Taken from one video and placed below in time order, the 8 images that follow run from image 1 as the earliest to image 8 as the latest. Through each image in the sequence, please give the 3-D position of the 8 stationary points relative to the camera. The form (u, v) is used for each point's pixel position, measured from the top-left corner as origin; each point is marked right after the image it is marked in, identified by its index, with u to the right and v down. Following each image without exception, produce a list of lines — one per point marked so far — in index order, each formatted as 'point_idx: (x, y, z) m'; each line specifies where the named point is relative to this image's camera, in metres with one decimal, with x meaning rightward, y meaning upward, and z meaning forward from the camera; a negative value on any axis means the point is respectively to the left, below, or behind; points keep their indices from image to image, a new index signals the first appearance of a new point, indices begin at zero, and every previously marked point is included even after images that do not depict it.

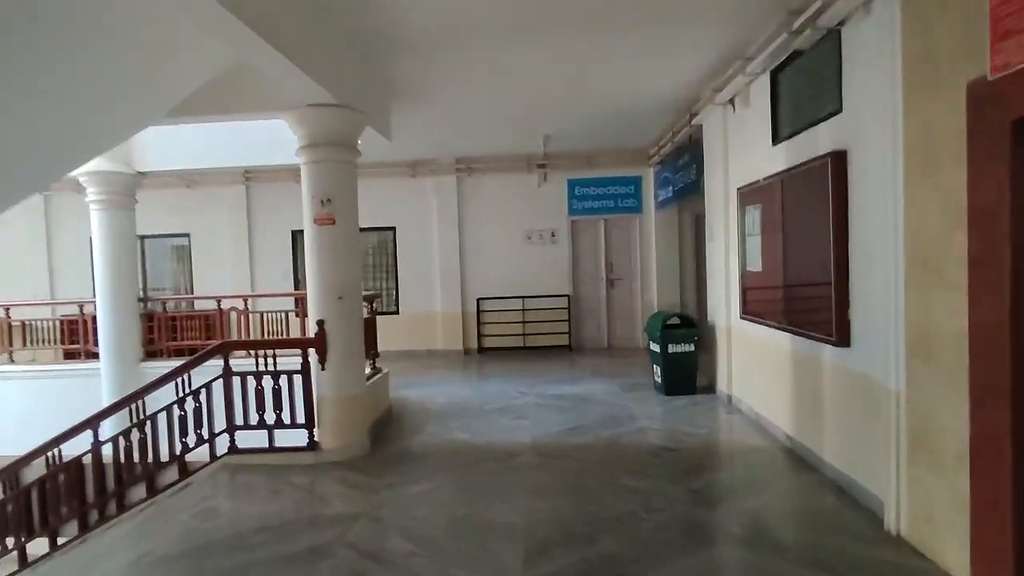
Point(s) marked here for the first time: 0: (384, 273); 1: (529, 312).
0: (-2.2, +0.3, +10.4) m
1: (+0.3, -0.4, +10.0) m
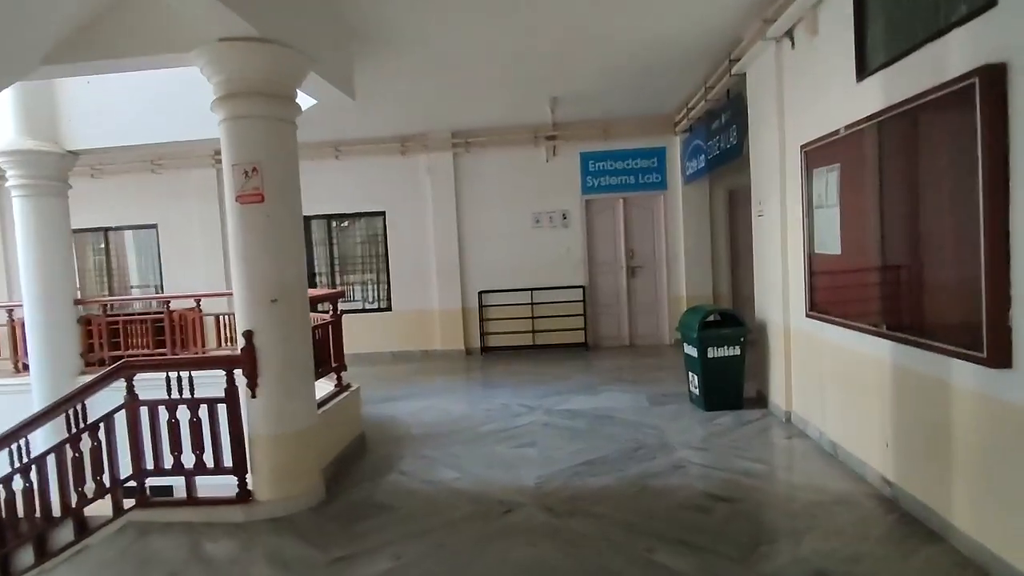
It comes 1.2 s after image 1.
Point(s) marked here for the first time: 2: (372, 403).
0: (-2.1, +0.4, +9.2) m
1: (+0.4, -0.3, +8.8) m
2: (-1.5, -1.2, +6.4) m
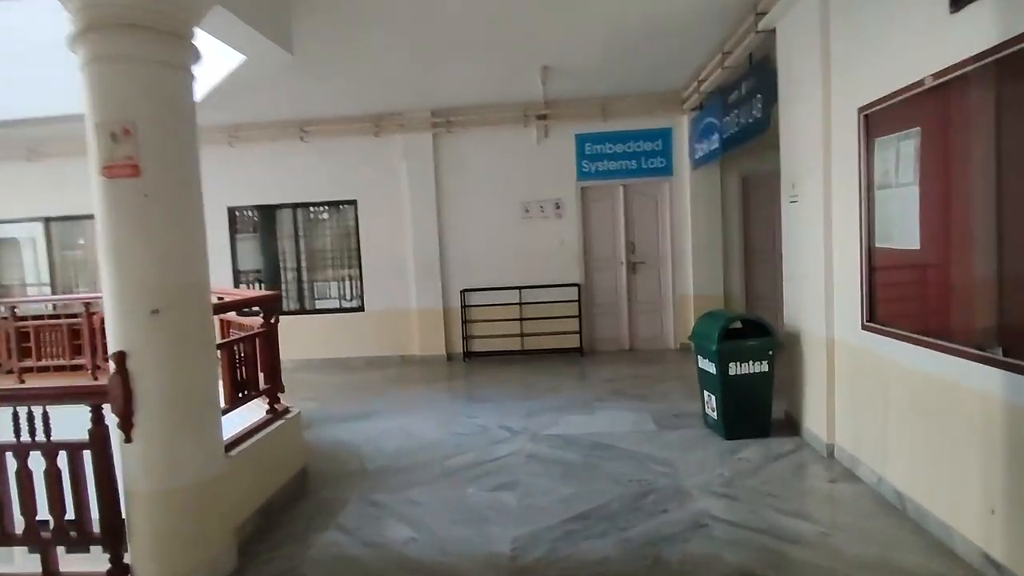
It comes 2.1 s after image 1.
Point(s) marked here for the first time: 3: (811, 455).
0: (-2.3, +0.4, +8.3) m
1: (+0.2, -0.2, +7.8) m
2: (-1.7, -1.2, +5.5) m
3: (+2.0, -1.1, +4.0) m
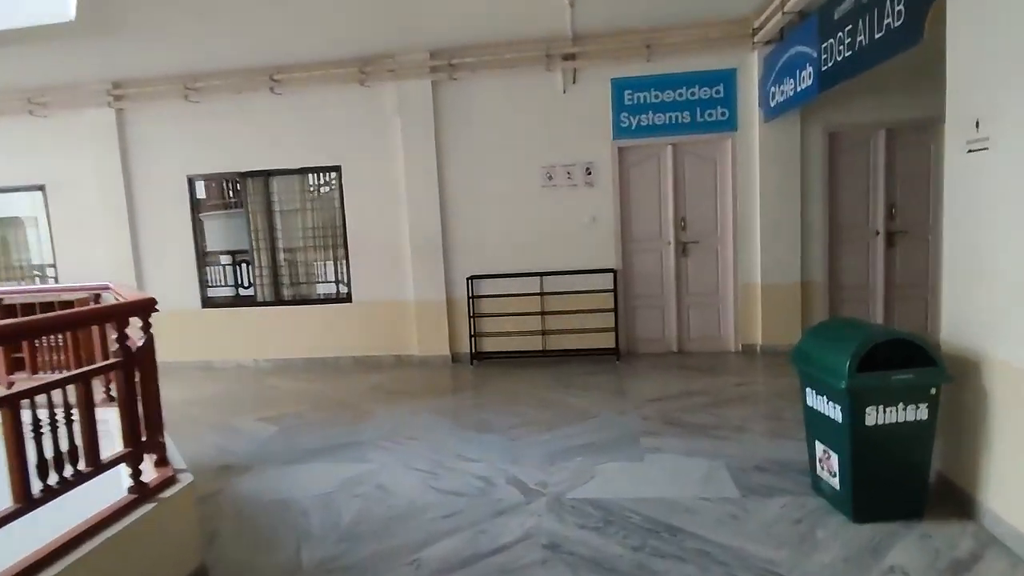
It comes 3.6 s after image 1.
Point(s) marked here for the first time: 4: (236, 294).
0: (-2.1, +0.6, +6.8) m
1: (+0.4, -0.1, +6.3) m
2: (-1.6, -1.2, +4.1) m
3: (+2.0, -1.1, +2.4) m
4: (-3.3, 0.0, +7.1) m
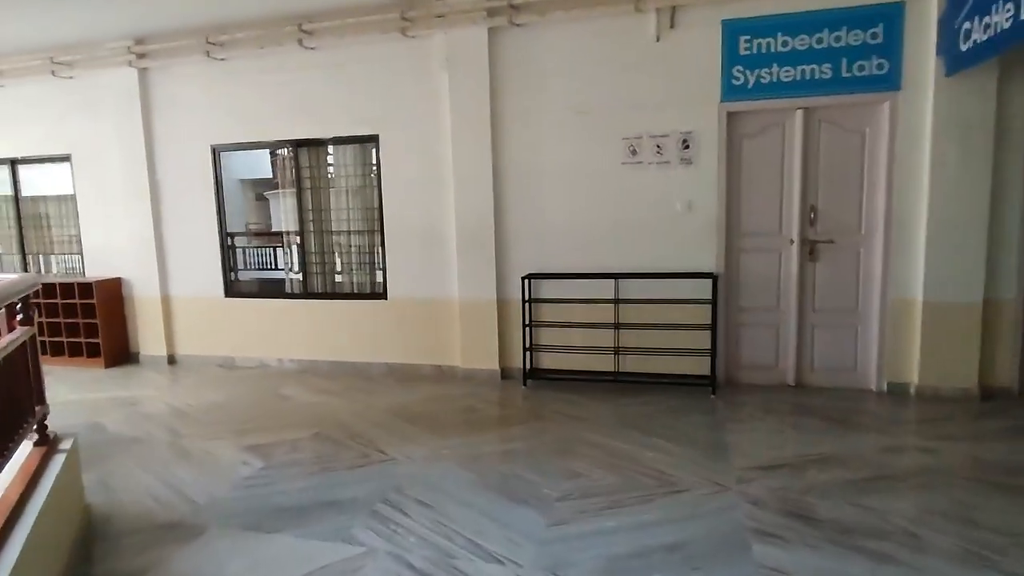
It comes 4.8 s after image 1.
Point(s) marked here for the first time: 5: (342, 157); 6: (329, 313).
0: (-1.4, +0.6, +5.8) m
1: (+1.0, -0.1, +4.9) m
2: (-1.3, -1.2, +3.0) m
3: (+2.0, -1.3, +0.9) m
4: (-2.6, +0.2, +6.2) m
5: (-1.6, +1.3, +5.8) m
6: (-1.8, -0.2, +5.9) m
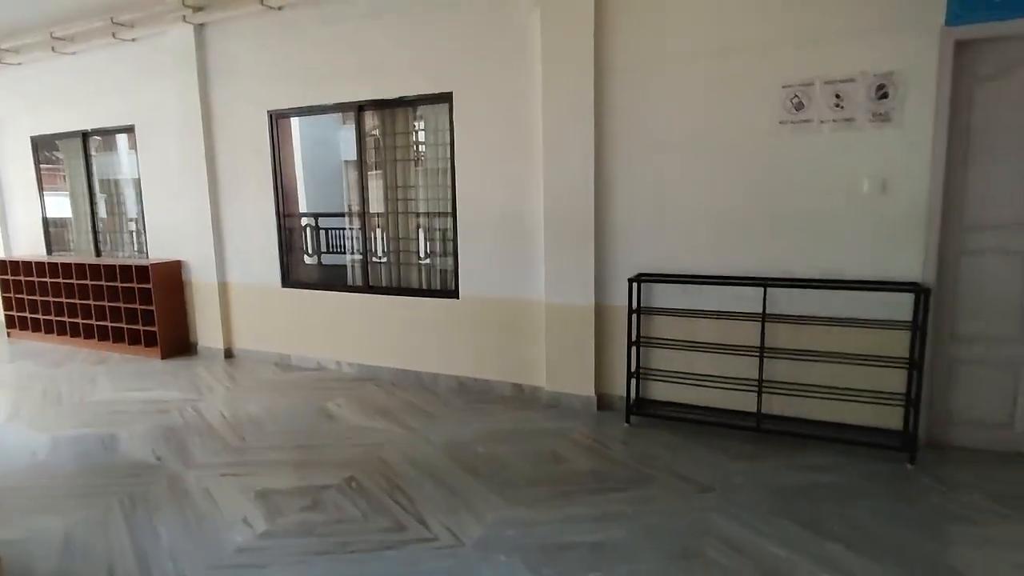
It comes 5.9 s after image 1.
0: (-0.6, +0.7, +4.7) m
1: (+1.6, -0.2, +3.5) m
2: (-1.1, -1.2, +2.0) m
3: (+1.8, -1.5, -0.6) m
4: (-1.7, +0.2, +5.4) m
5: (-0.8, +1.3, +4.7) m
6: (-1.0, -0.2, +4.9) m
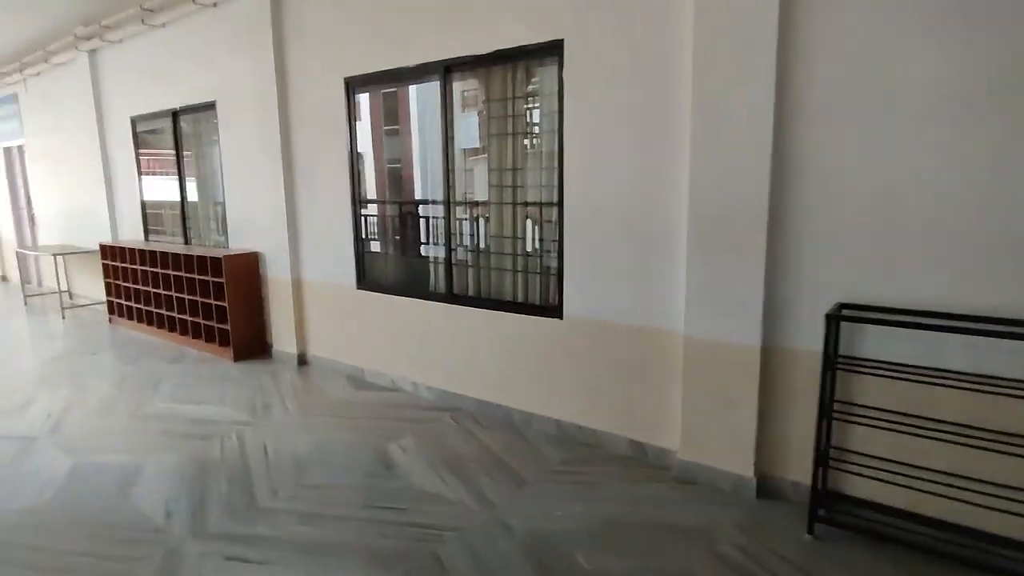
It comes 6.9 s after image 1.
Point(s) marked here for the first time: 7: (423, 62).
0: (+0.2, +0.6, +3.6) m
1: (+2.0, -0.4, +2.0) m
2: (-0.9, -1.3, +1.1) m
3: (+1.5, -1.8, -2.0) m
4: (-0.8, +0.2, +4.5) m
5: (0.0, +1.2, +3.6) m
6: (-0.2, -0.3, +3.9) m
7: (-0.6, +1.5, +3.9) m
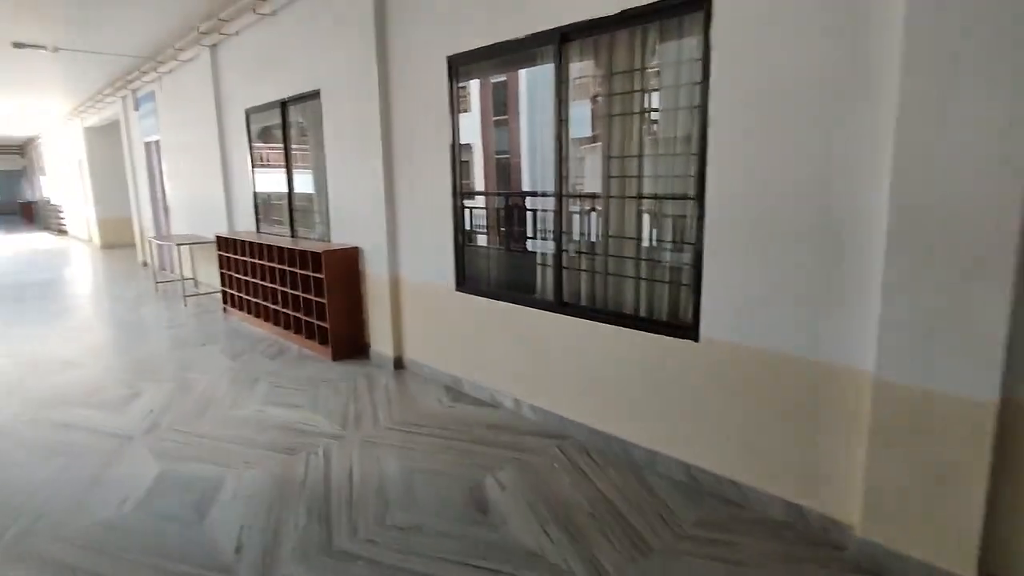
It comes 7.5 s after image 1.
0: (+0.8, +0.5, +2.9) m
1: (+2.3, -0.5, +1.1) m
2: (-0.7, -1.4, +0.7) m
3: (+1.0, -2.0, -2.8) m
4: (0.0, +0.2, +4.0) m
5: (+0.6, +1.2, +3.0) m
6: (+0.4, -0.3, +3.3) m
7: (+0.1, +1.4, +3.4) m
